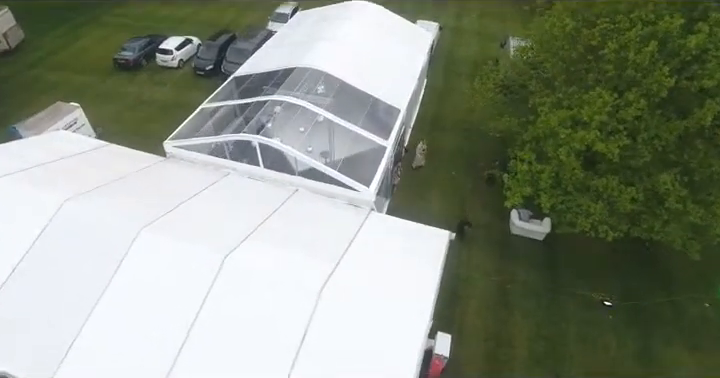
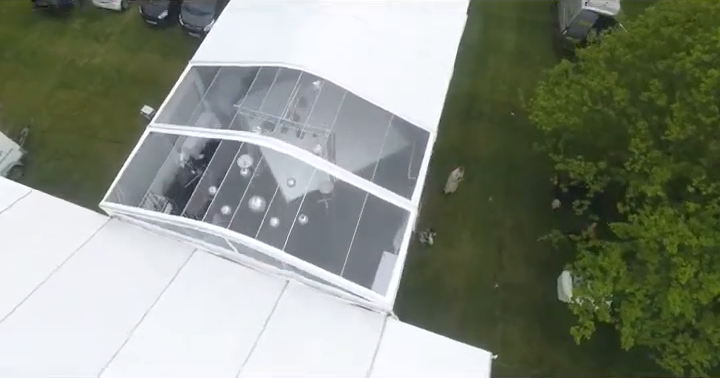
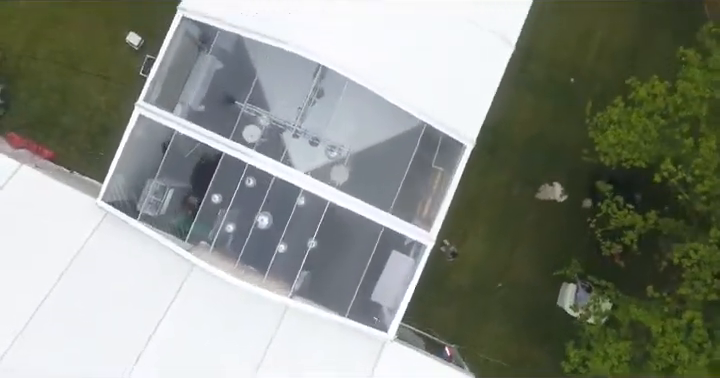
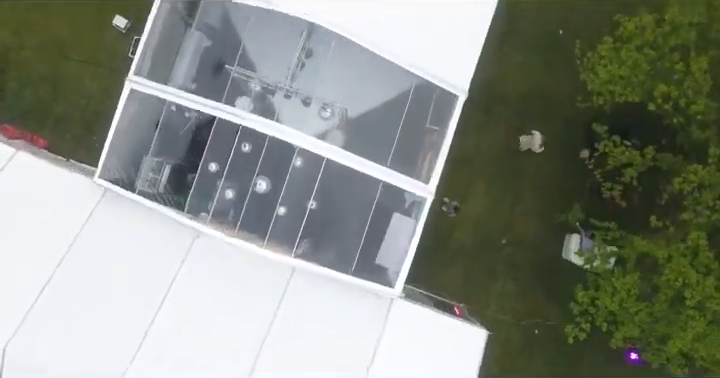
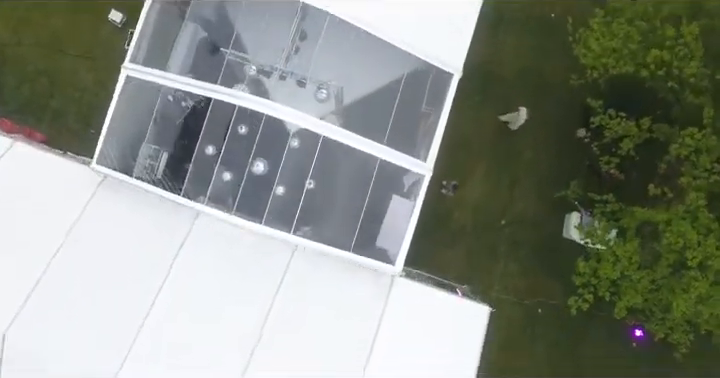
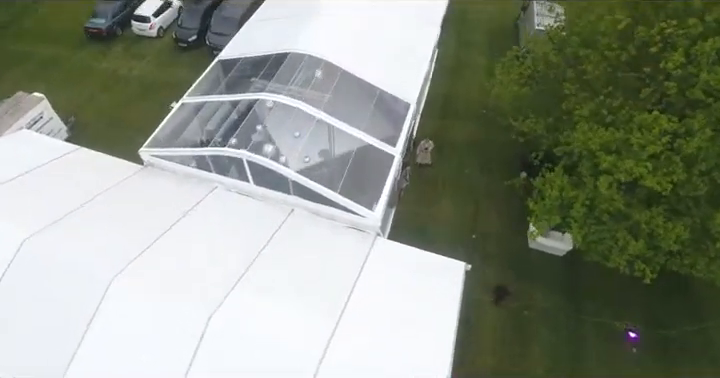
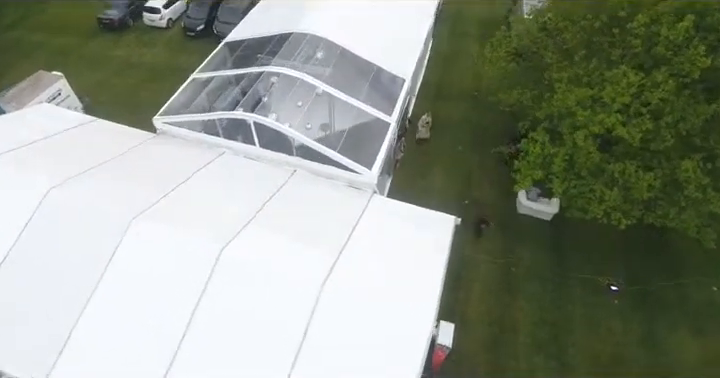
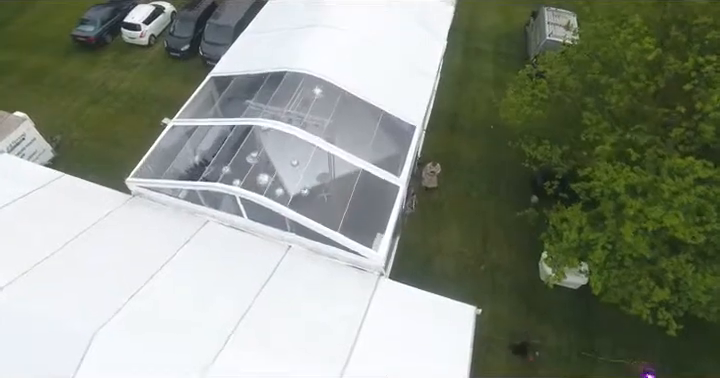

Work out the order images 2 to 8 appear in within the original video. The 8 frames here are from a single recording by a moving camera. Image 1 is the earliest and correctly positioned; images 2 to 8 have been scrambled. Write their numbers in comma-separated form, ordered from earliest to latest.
7, 6, 8, 2, 5, 4, 3
